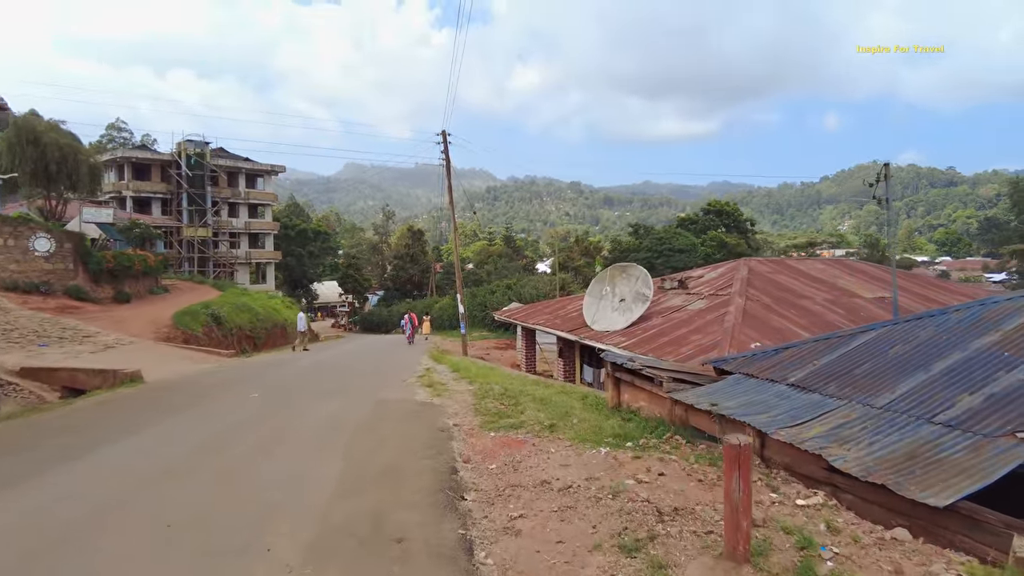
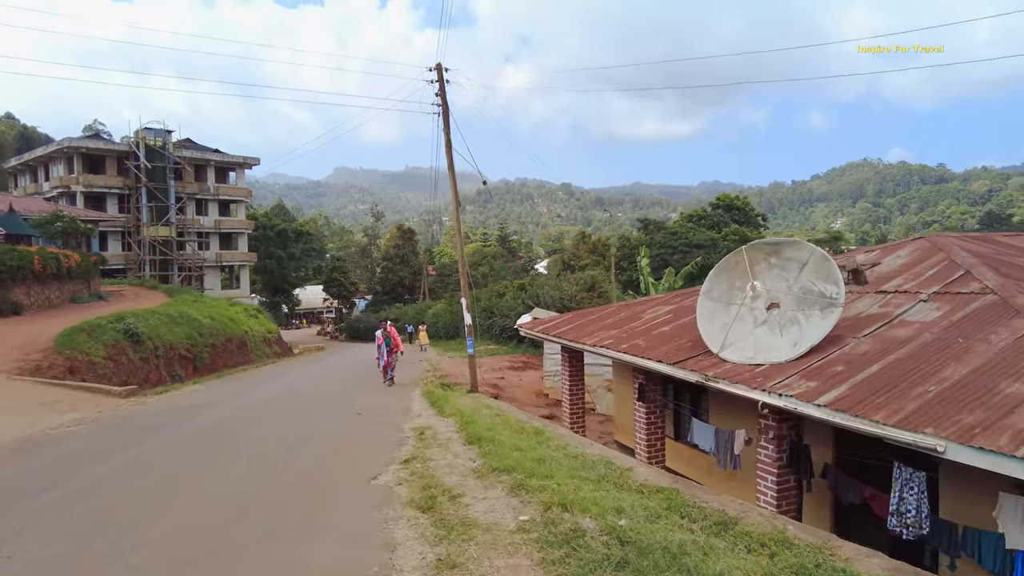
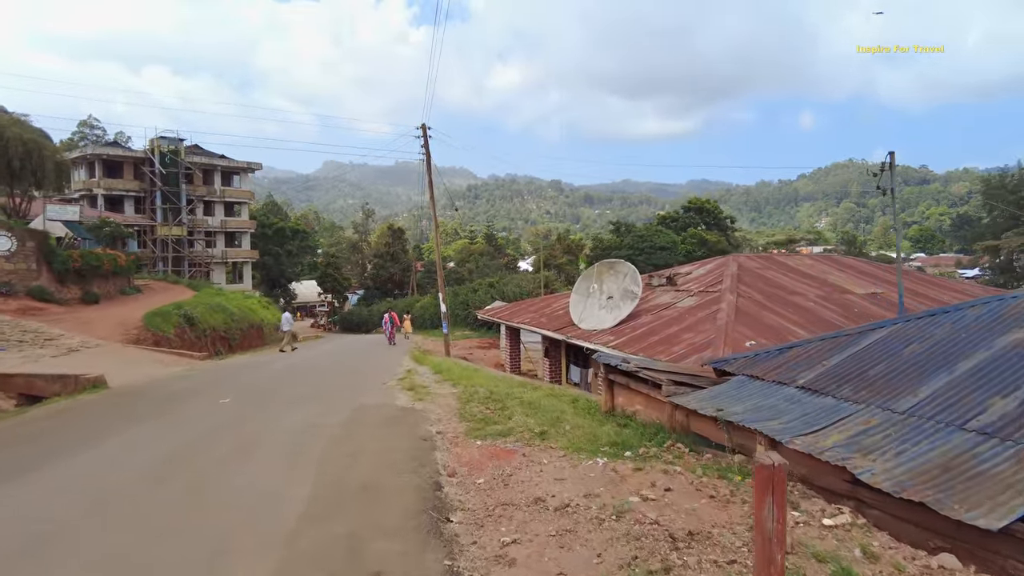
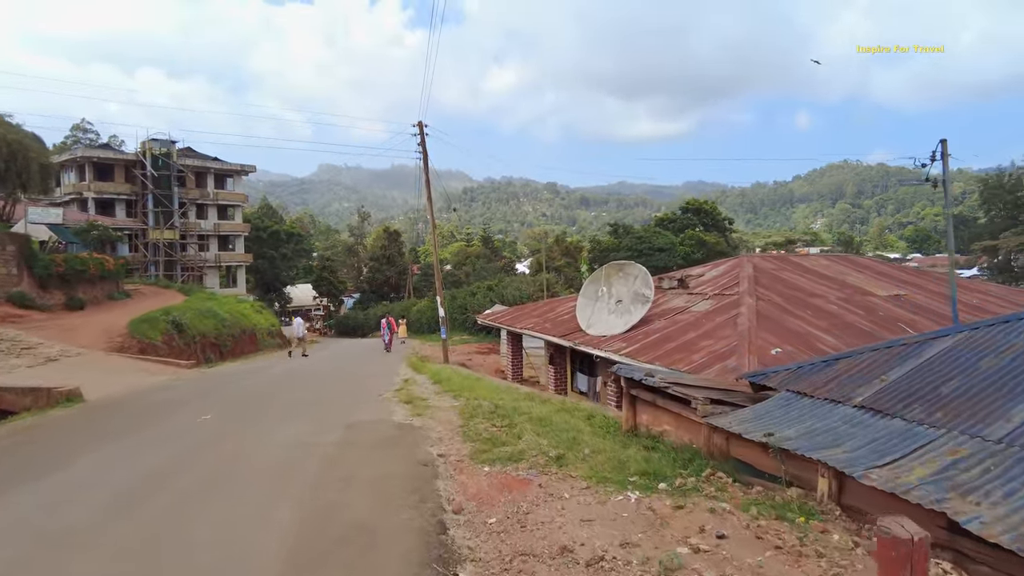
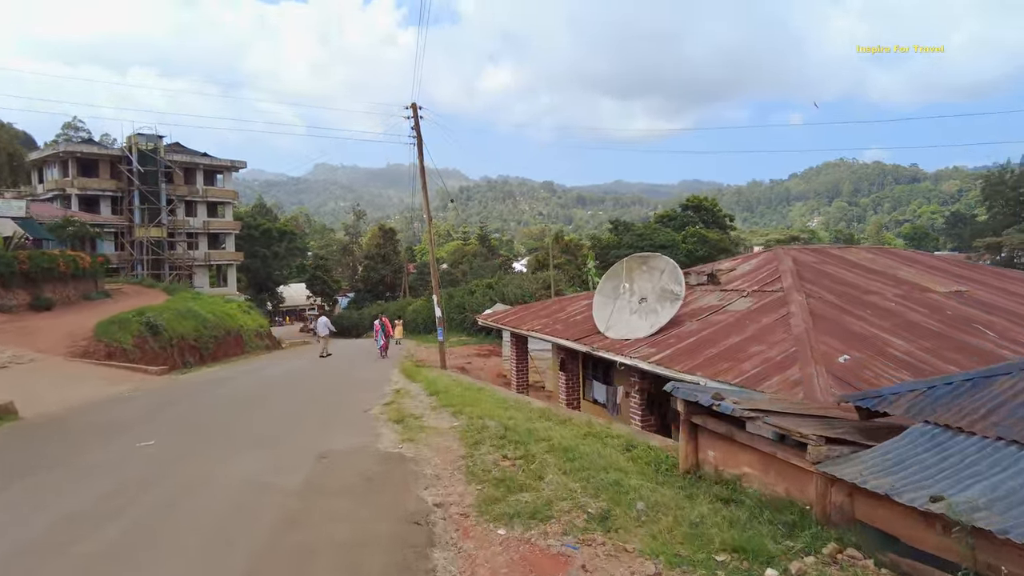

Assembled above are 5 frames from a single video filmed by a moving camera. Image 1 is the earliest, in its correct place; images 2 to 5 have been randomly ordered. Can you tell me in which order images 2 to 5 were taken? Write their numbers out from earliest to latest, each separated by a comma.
3, 4, 5, 2
